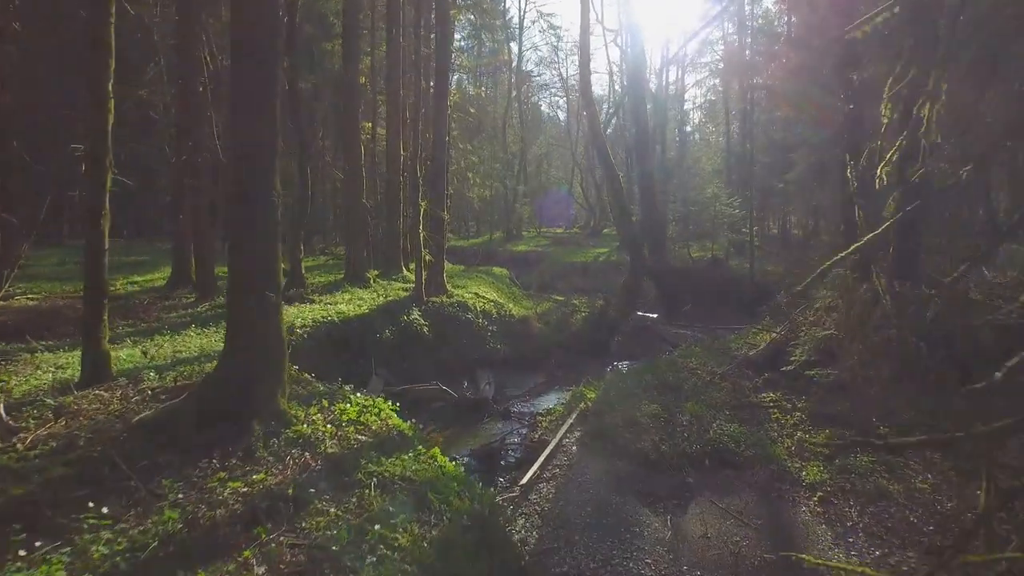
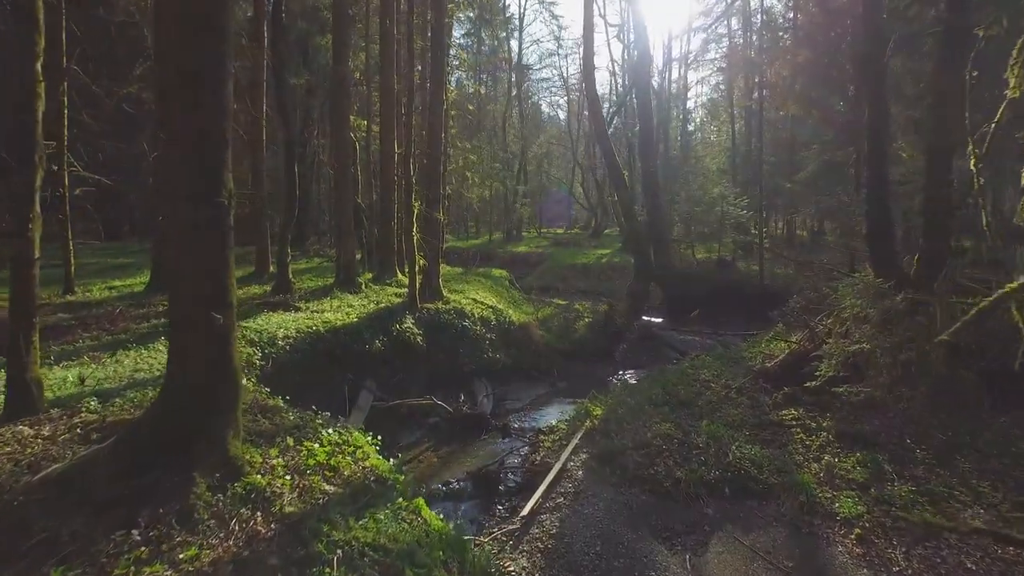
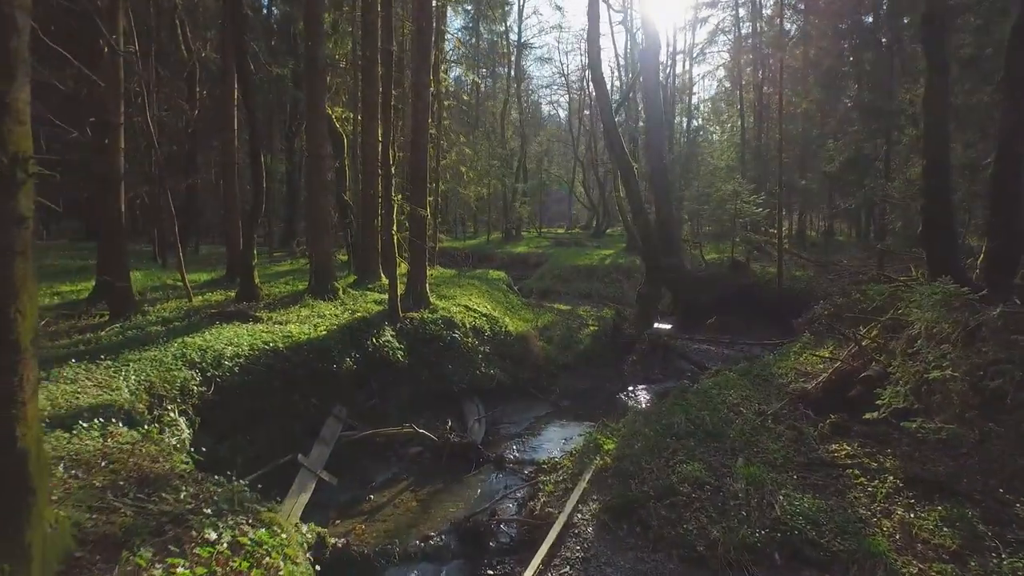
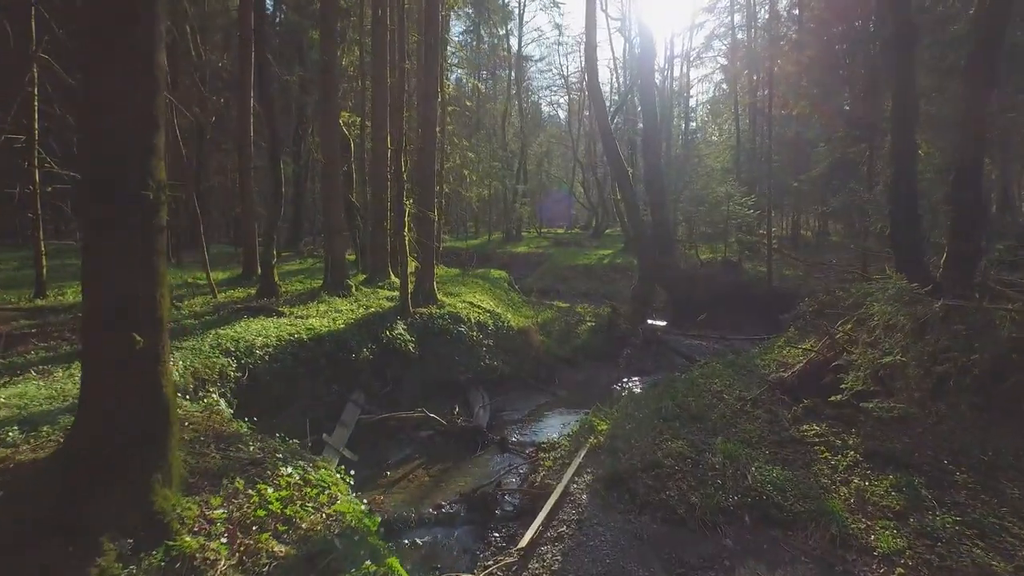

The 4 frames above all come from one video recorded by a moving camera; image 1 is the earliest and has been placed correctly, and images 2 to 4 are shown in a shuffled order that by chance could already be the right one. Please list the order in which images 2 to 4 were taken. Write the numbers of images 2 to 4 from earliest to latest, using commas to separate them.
2, 4, 3
